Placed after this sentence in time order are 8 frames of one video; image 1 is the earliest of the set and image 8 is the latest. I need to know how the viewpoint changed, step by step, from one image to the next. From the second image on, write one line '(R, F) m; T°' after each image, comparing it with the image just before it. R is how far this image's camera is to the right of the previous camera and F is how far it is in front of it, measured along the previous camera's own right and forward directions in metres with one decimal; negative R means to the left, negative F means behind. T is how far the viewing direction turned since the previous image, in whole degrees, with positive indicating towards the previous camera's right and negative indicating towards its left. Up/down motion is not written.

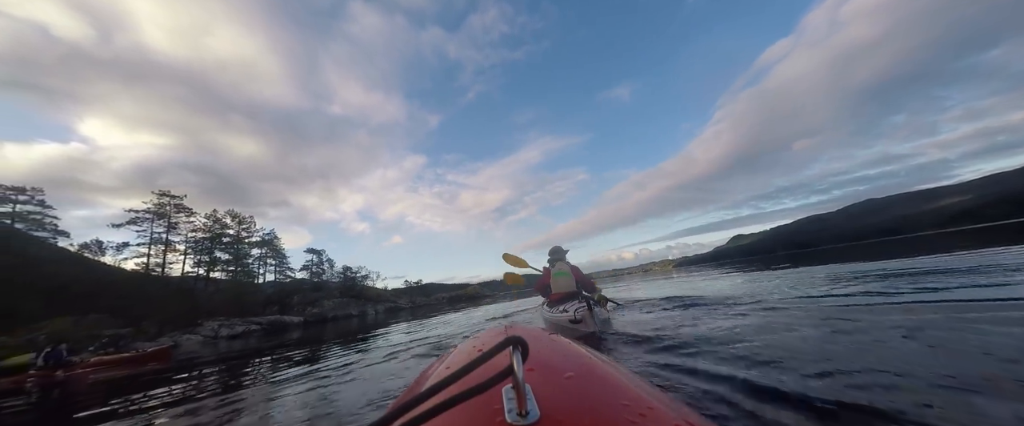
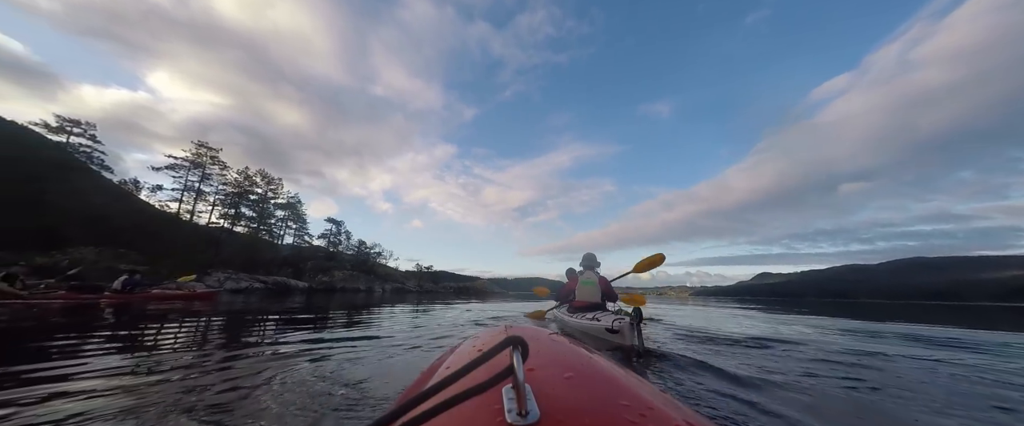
(-0.2, +0.5) m; -4°
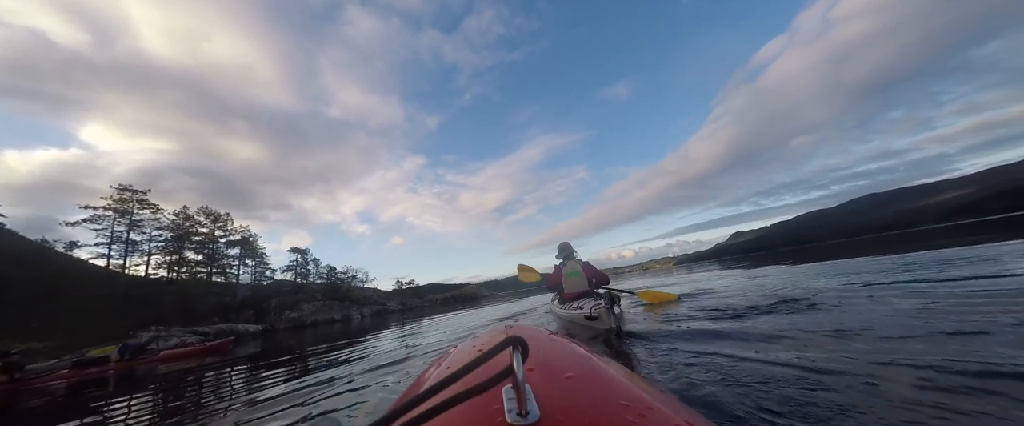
(+0.2, +0.6) m; +4°
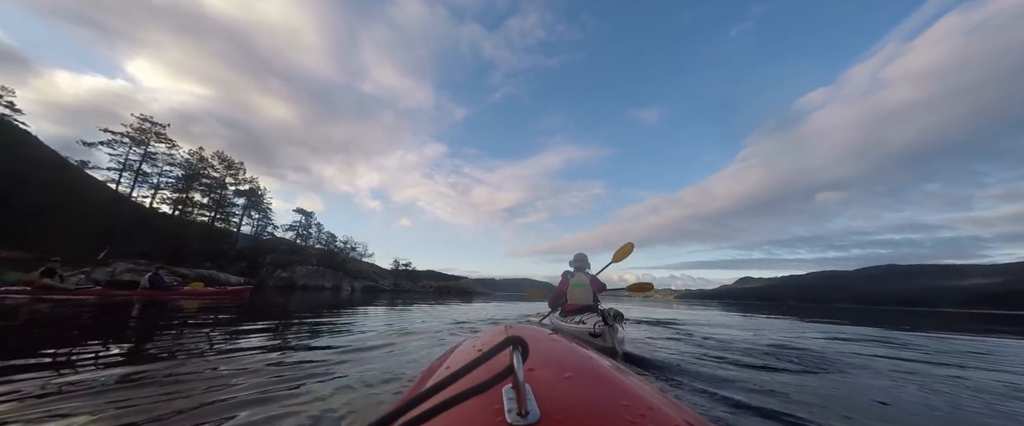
(-0.2, +0.5) m; -2°
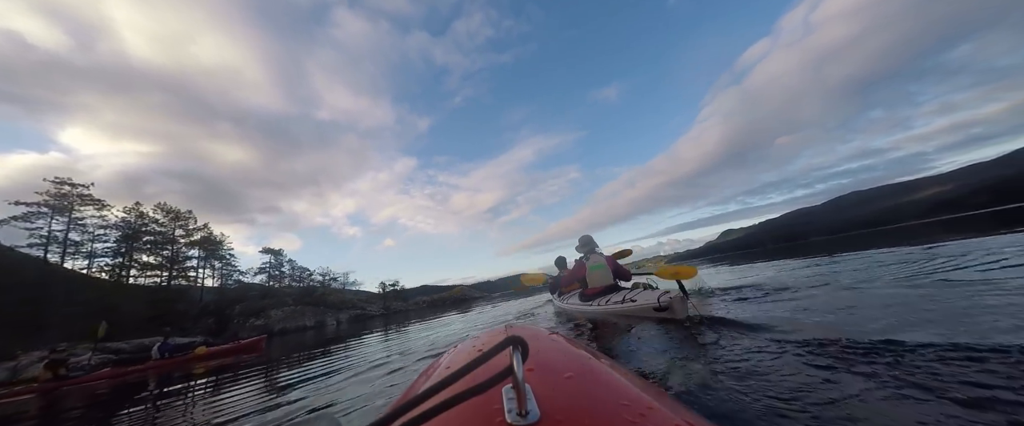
(+0.1, +0.4) m; +3°
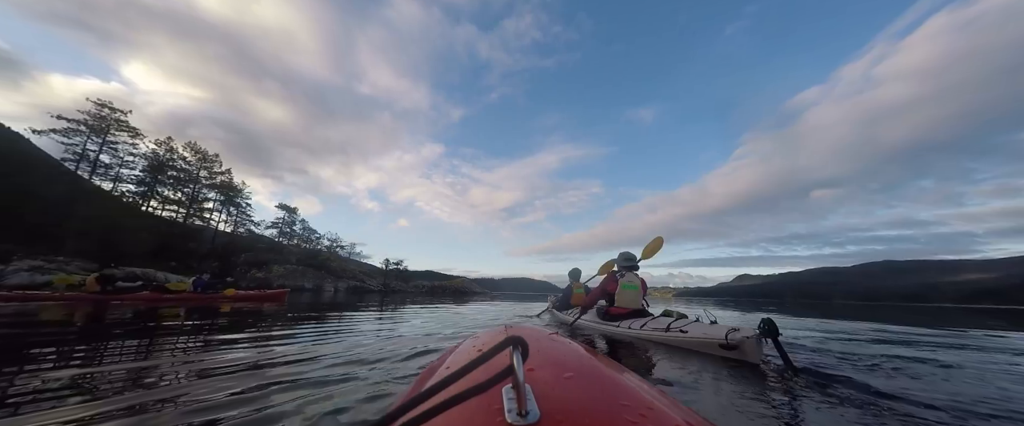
(-0.2, +0.5) m; -3°
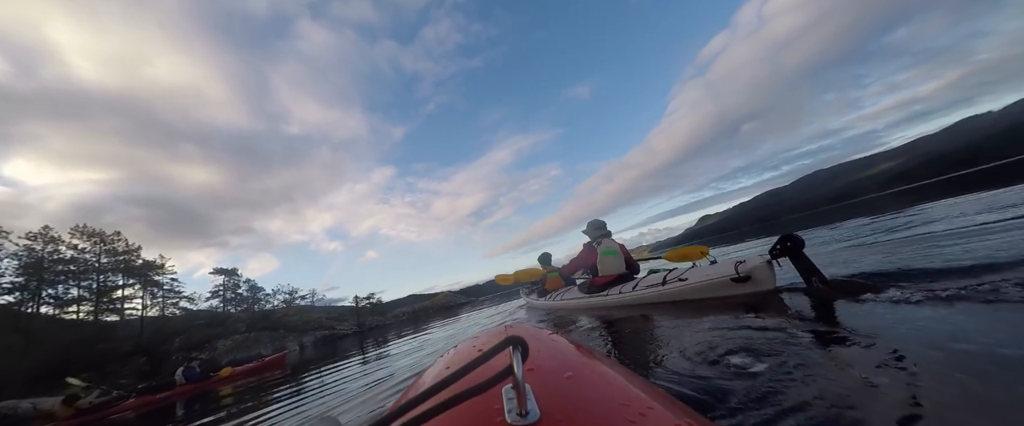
(+0.2, +0.4) m; +6°
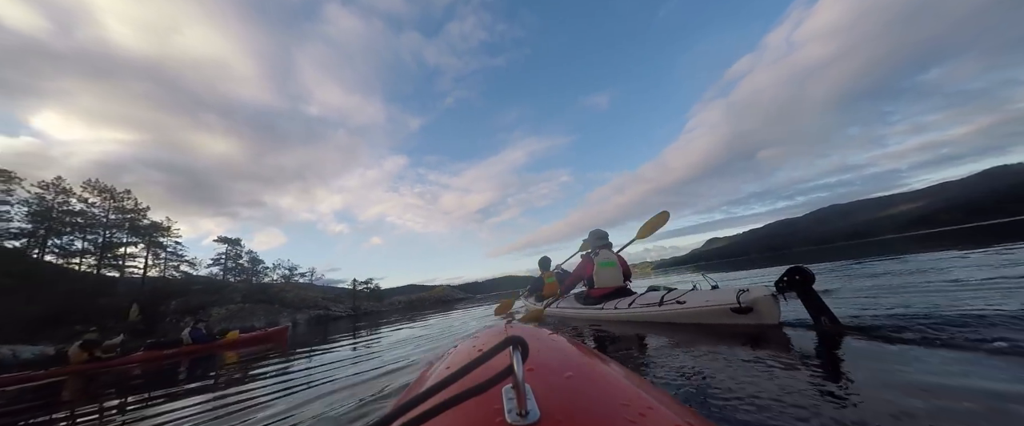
(-0.1, +0.2) m; -1°
